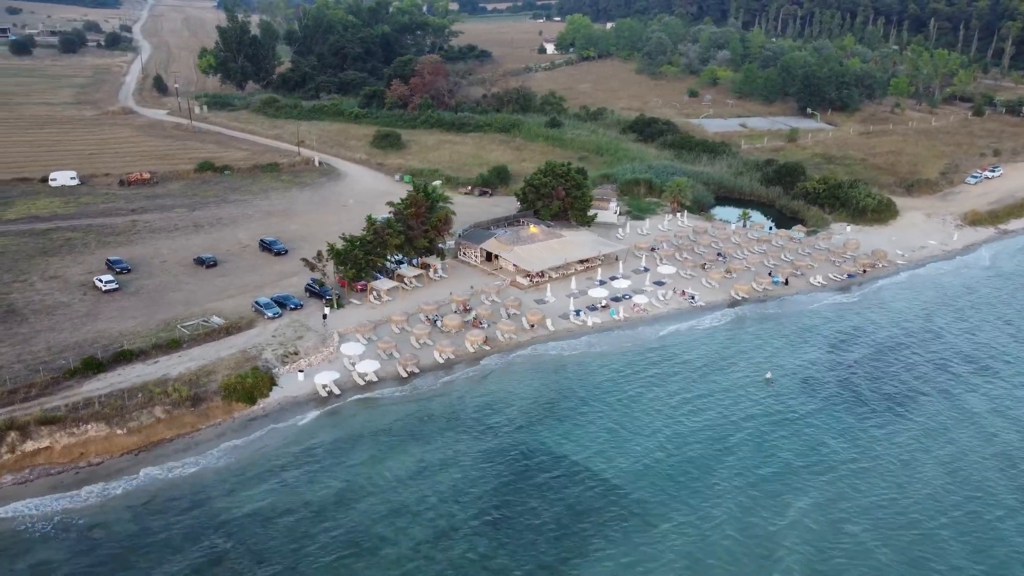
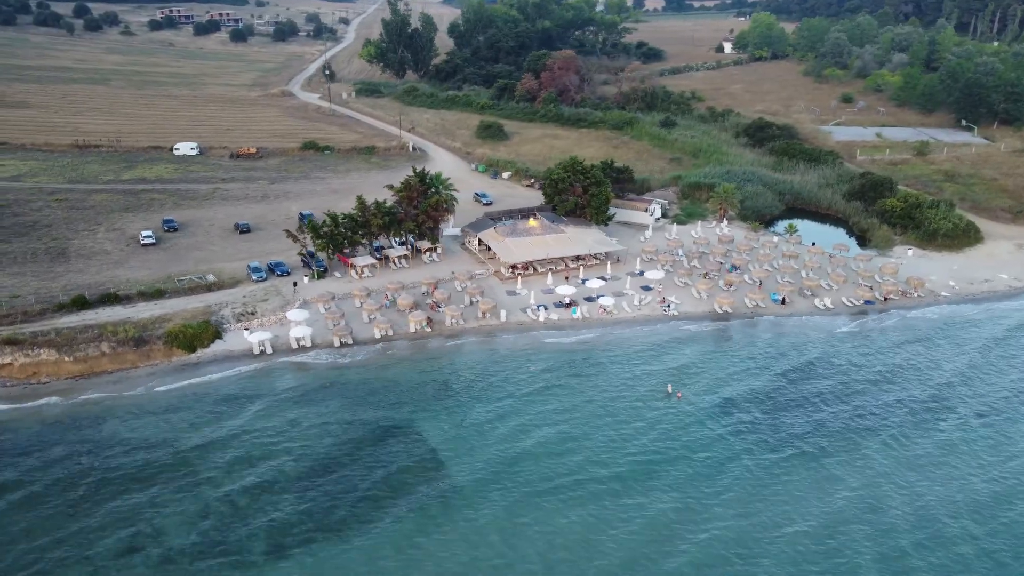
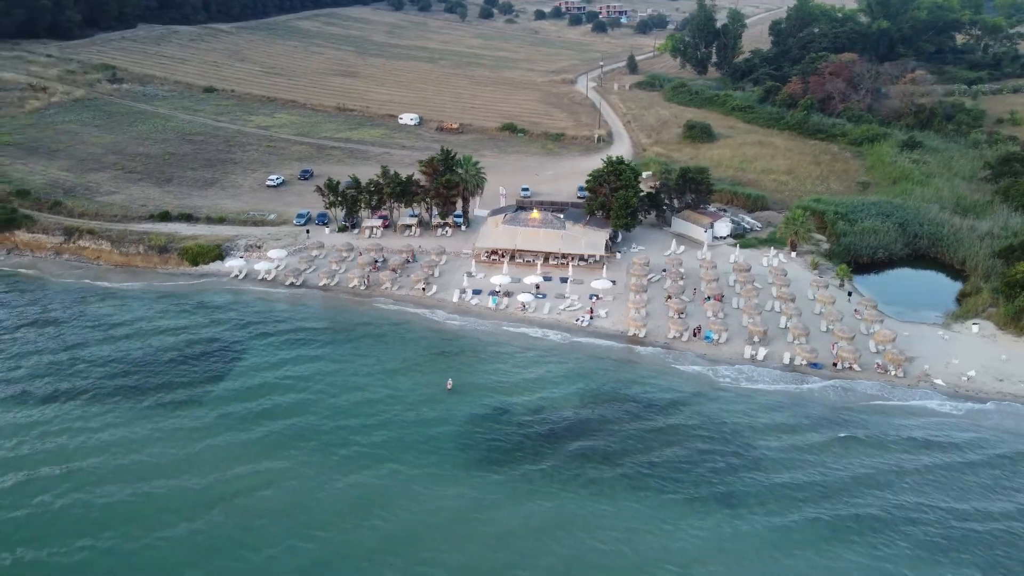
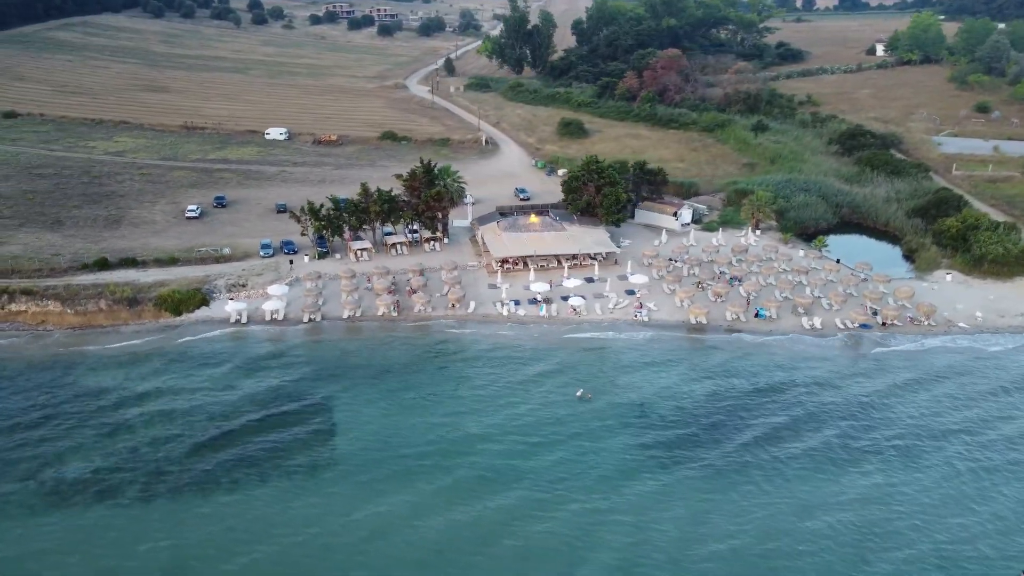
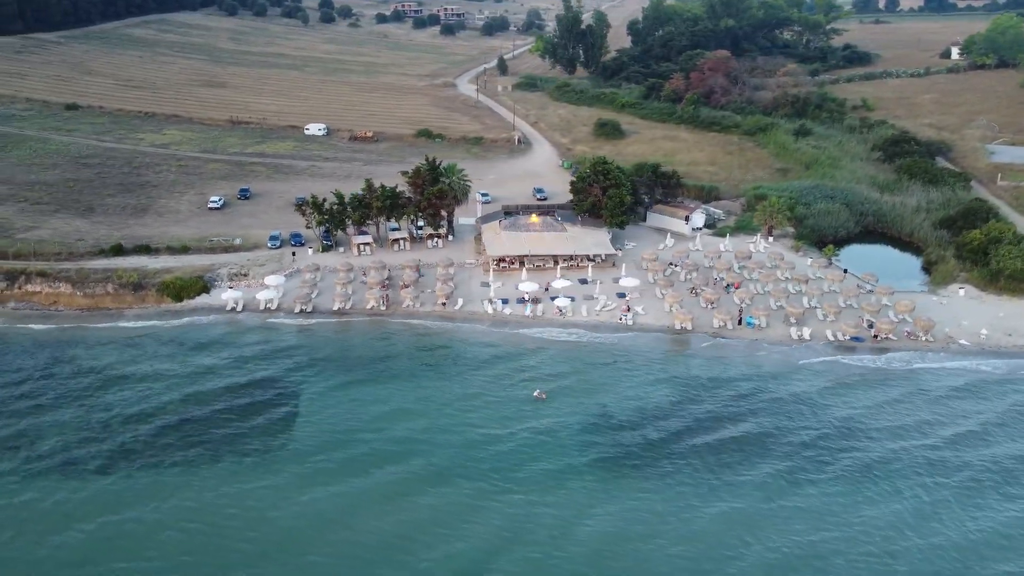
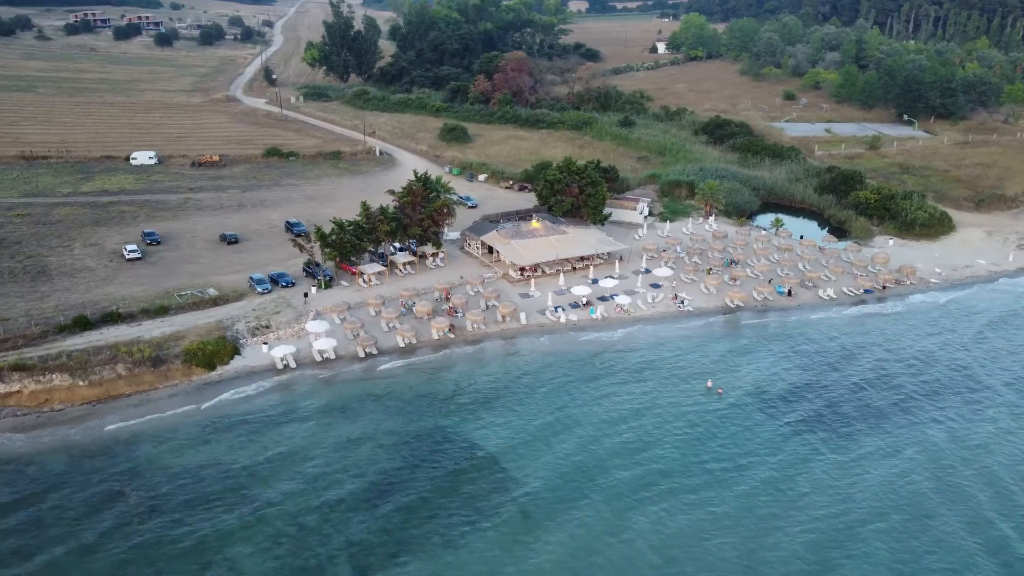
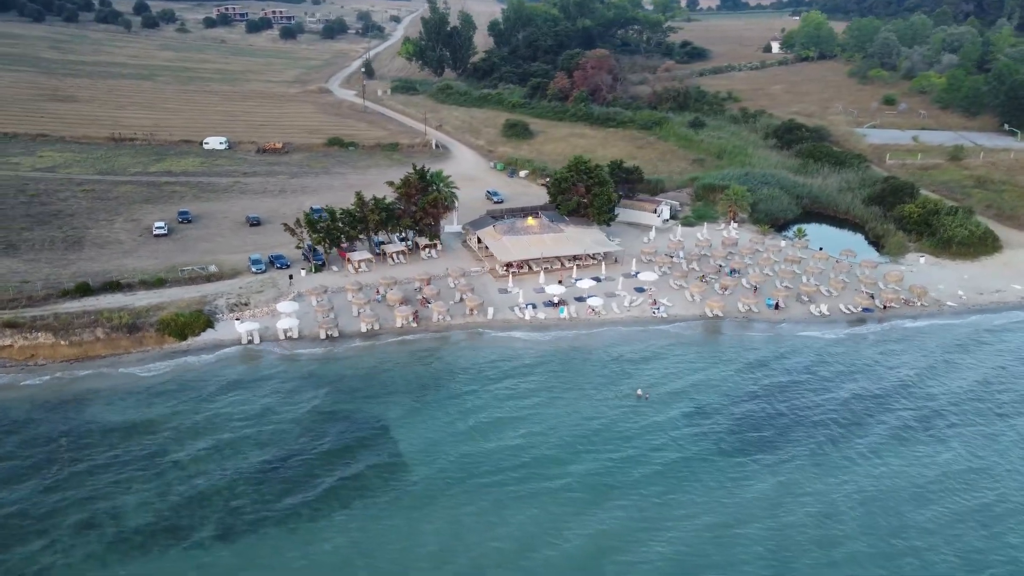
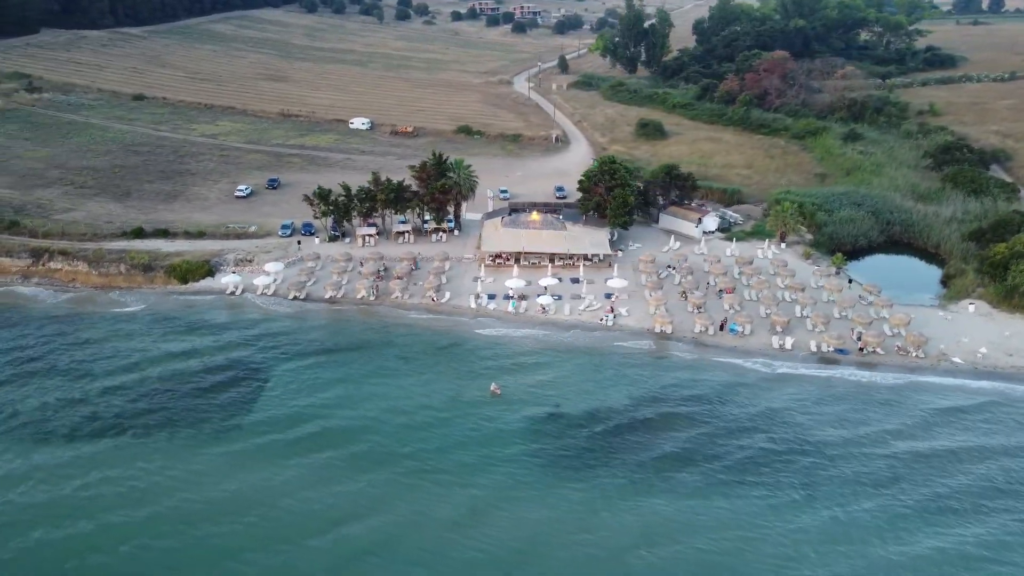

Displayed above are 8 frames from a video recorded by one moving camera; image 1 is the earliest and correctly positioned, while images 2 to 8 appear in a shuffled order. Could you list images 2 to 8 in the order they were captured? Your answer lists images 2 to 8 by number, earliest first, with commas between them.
6, 2, 7, 4, 5, 8, 3
